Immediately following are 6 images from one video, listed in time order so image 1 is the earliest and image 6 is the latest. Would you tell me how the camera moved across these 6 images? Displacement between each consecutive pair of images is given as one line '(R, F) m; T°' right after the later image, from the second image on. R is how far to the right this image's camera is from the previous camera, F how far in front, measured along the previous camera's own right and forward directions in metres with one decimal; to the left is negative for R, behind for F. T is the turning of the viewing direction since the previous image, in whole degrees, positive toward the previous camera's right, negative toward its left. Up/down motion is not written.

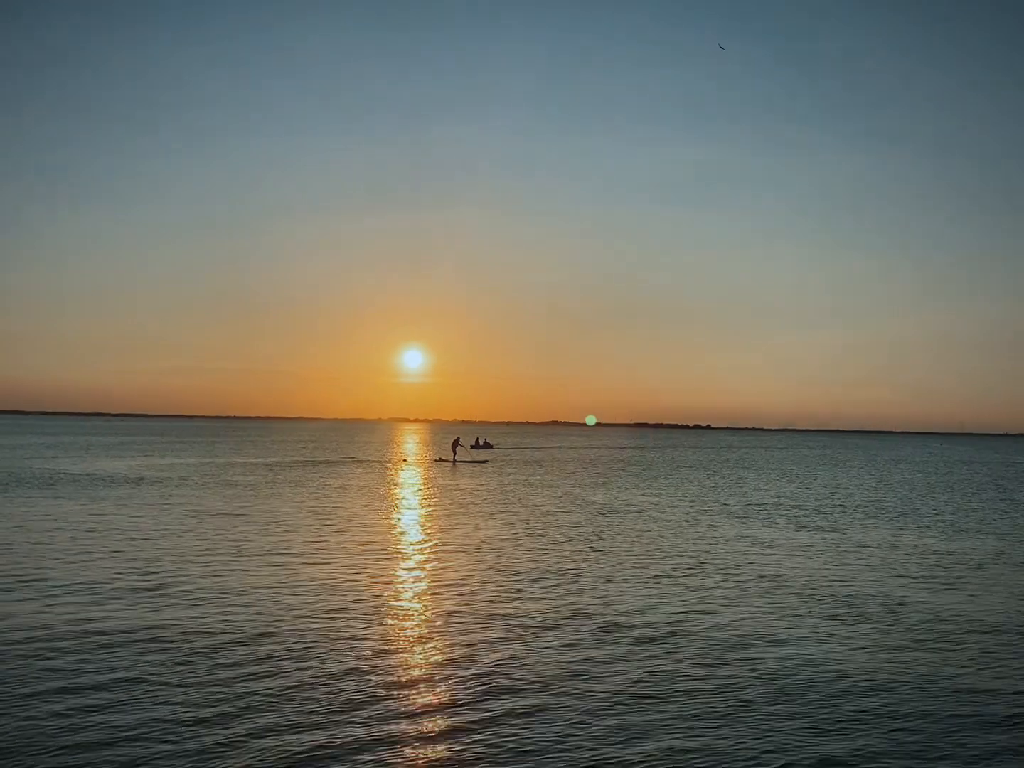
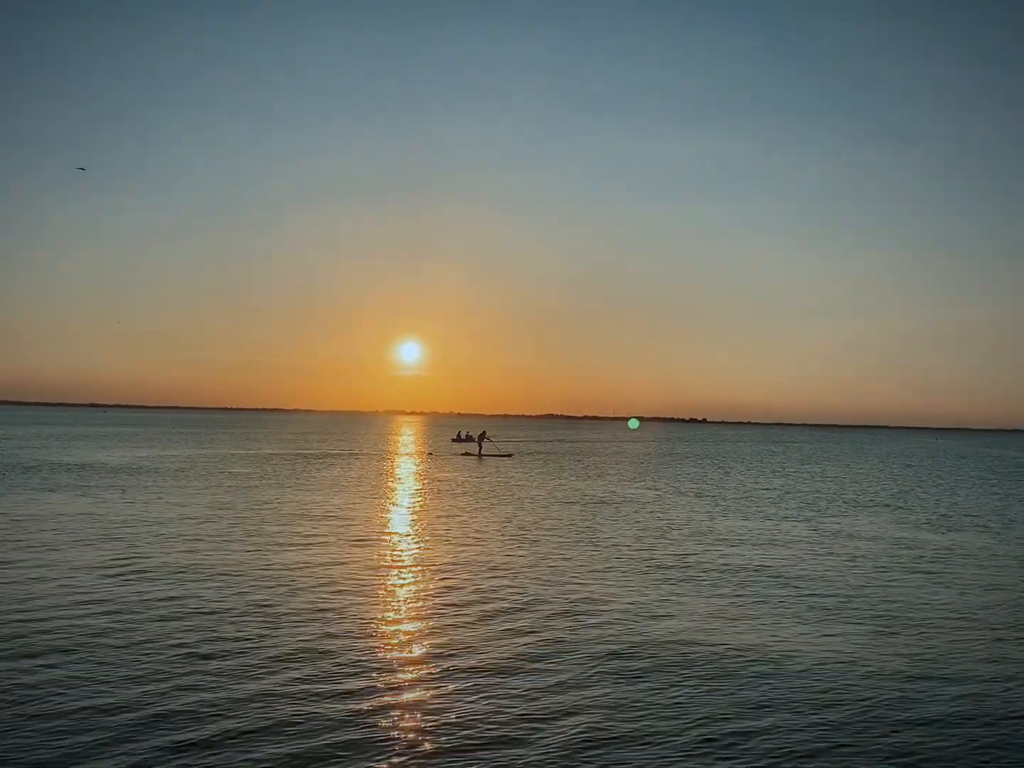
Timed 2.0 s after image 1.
(+0.9, -0.2) m; -1°
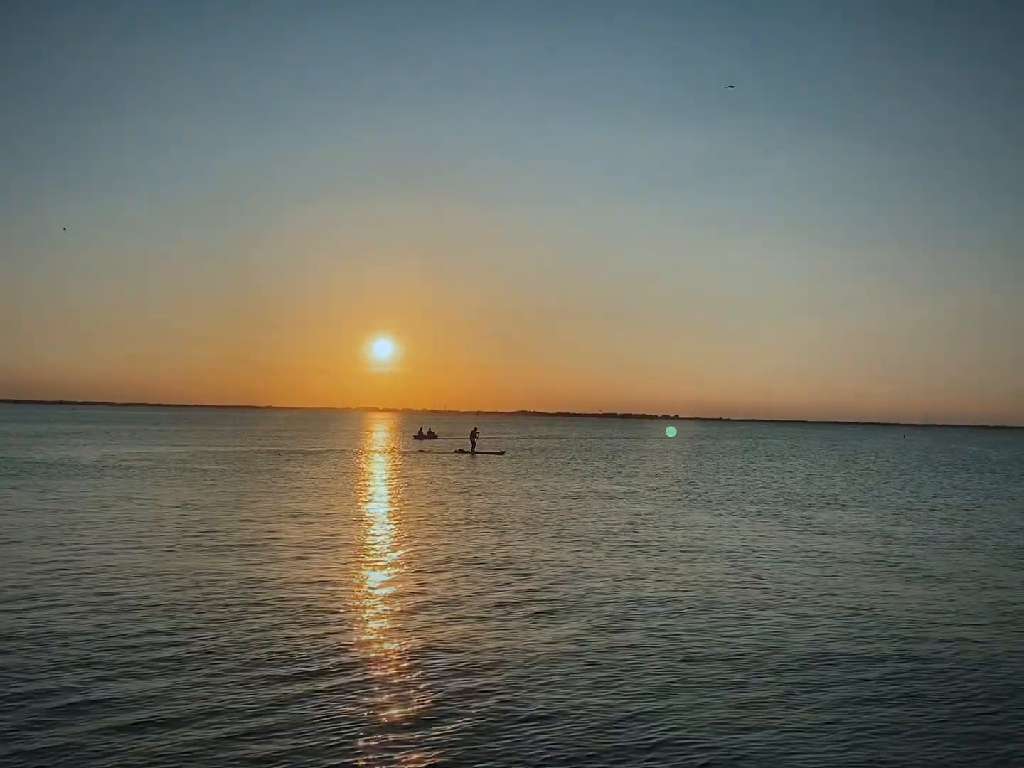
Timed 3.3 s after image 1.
(+1.0, 0.0) m; 0°
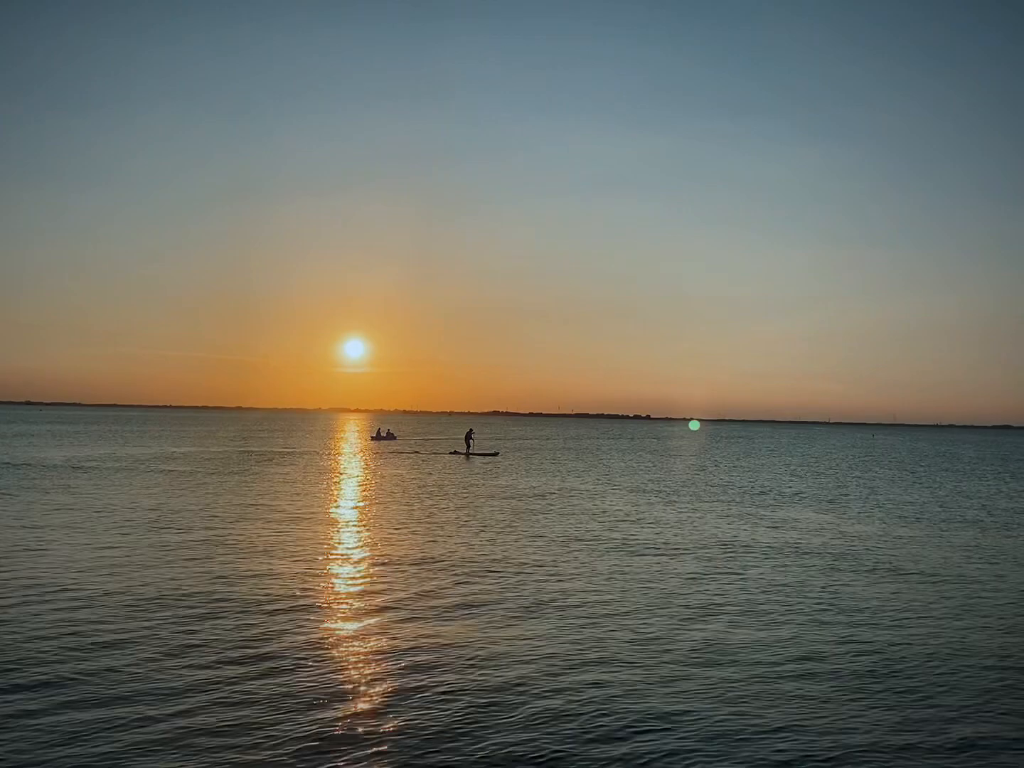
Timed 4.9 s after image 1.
(+1.0, +0.4) m; 0°
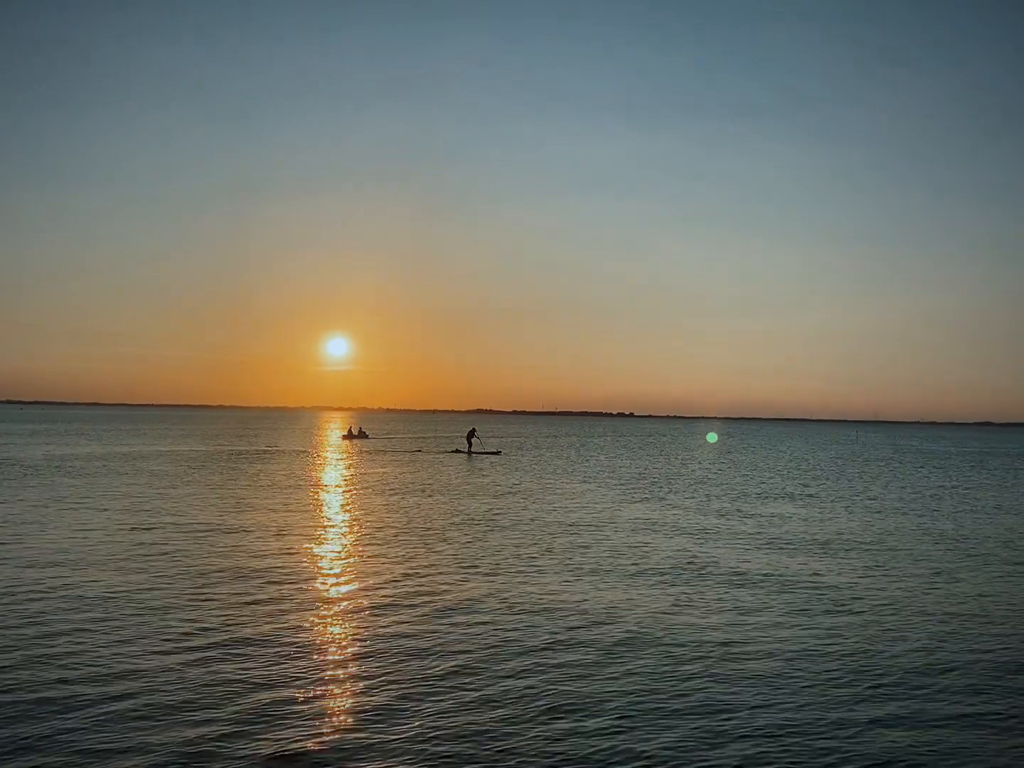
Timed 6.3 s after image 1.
(+0.7, 0.0) m; 0°
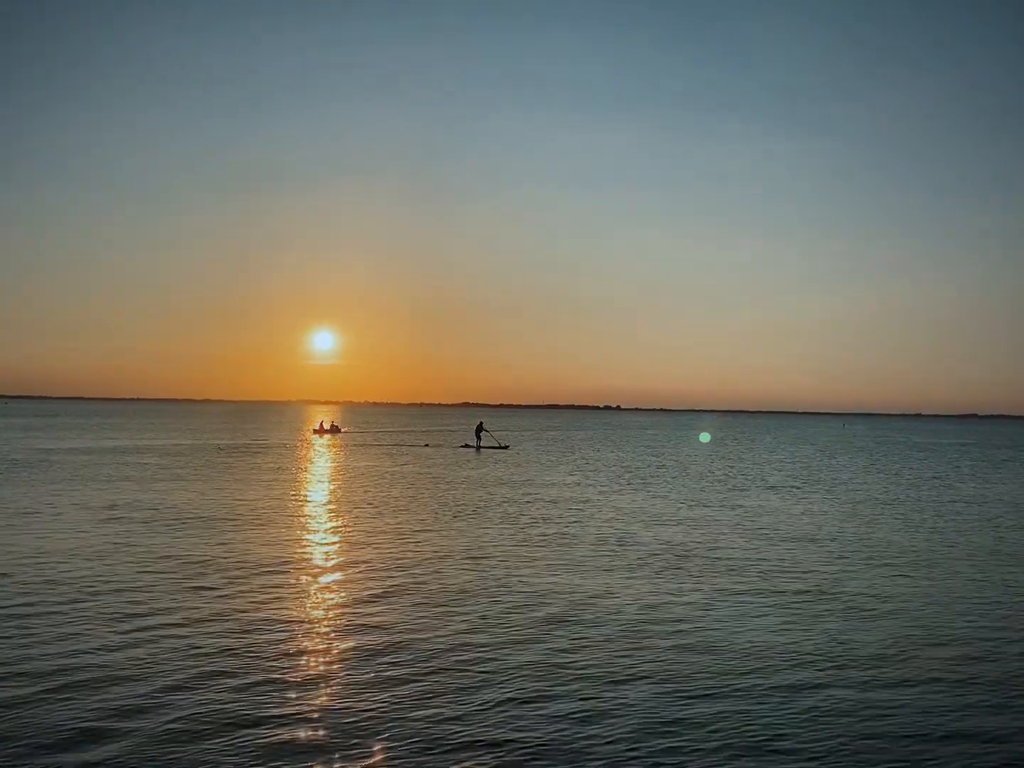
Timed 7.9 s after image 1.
(+0.6, -0.2) m; 0°
